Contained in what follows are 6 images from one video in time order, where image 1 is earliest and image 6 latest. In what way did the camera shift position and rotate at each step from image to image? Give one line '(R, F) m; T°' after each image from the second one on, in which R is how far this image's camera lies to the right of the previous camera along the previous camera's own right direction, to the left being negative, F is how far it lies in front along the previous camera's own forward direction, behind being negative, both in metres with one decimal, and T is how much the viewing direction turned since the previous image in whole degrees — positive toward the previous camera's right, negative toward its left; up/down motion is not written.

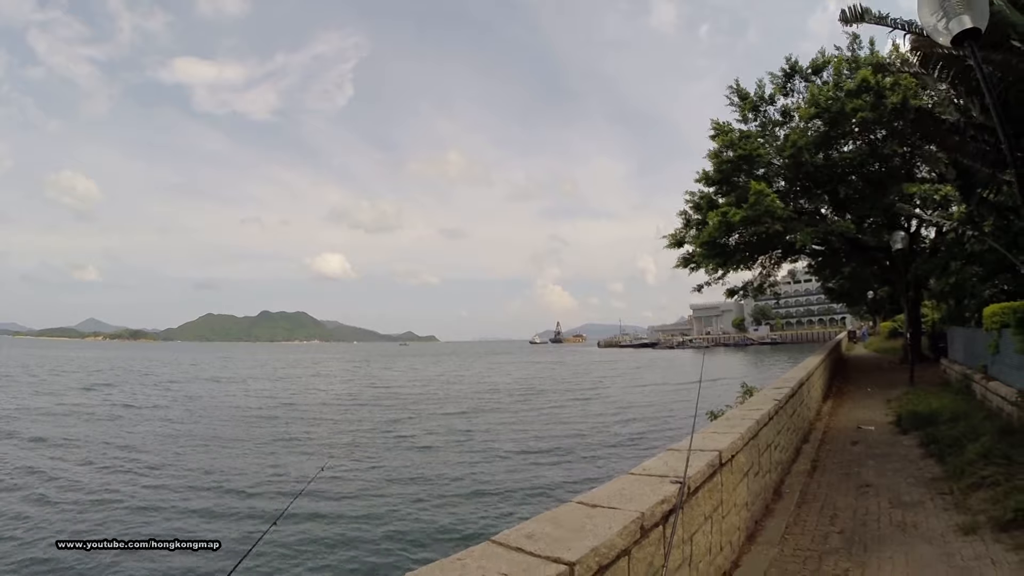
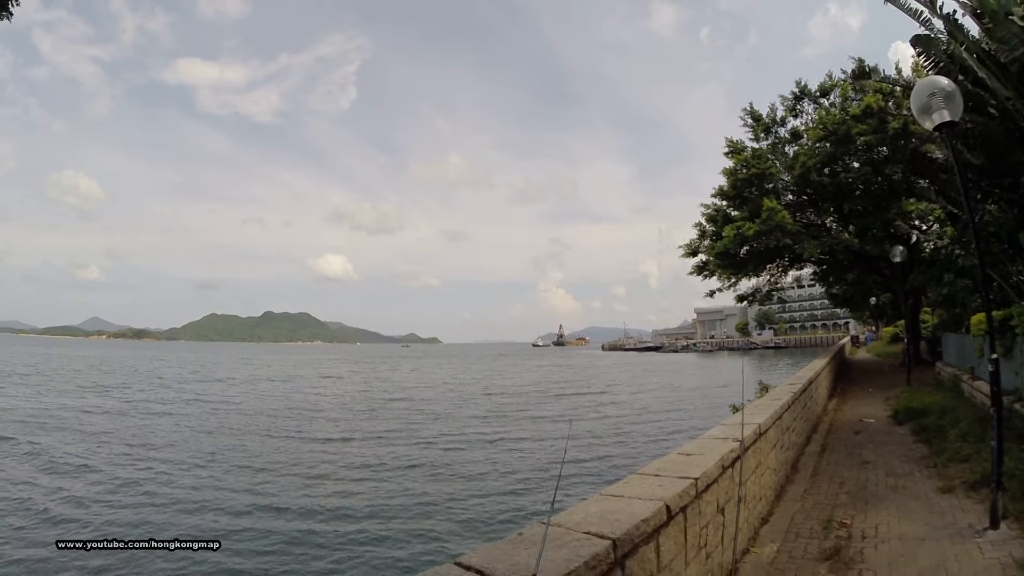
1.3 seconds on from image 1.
(-0.6, -1.1) m; 0°
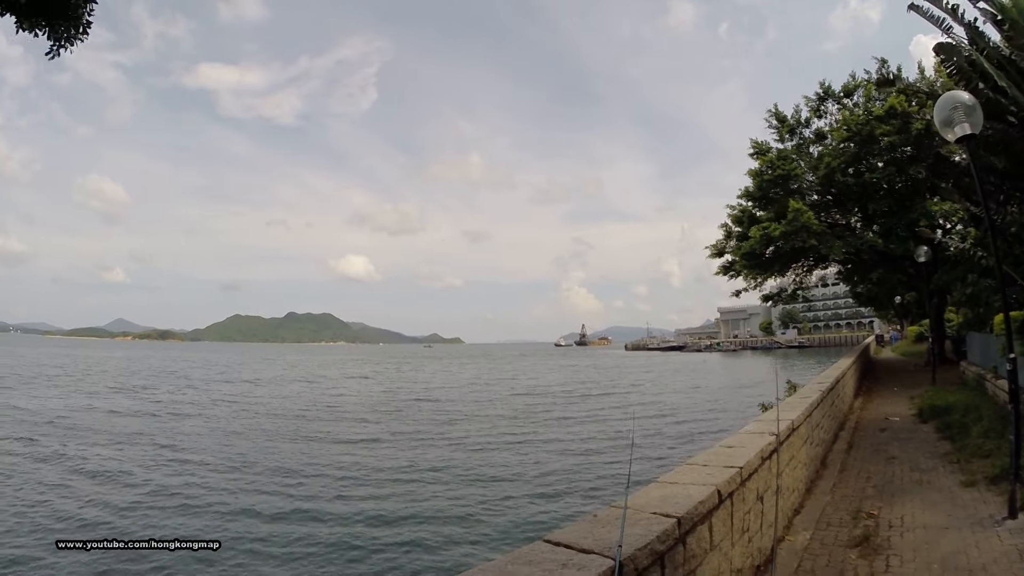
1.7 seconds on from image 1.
(-0.2, -0.3) m; -2°
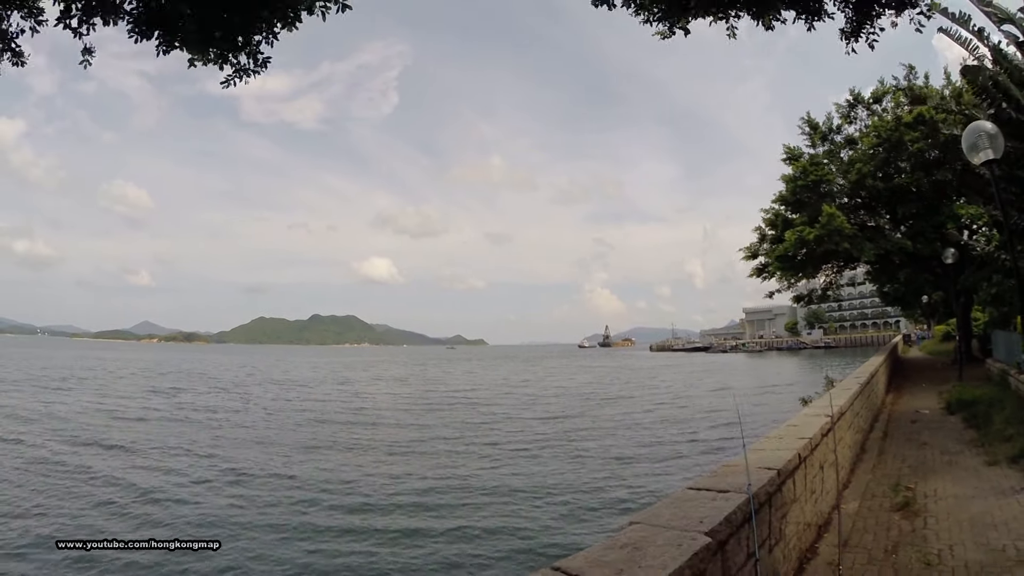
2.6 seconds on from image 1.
(-0.5, -0.8) m; -2°
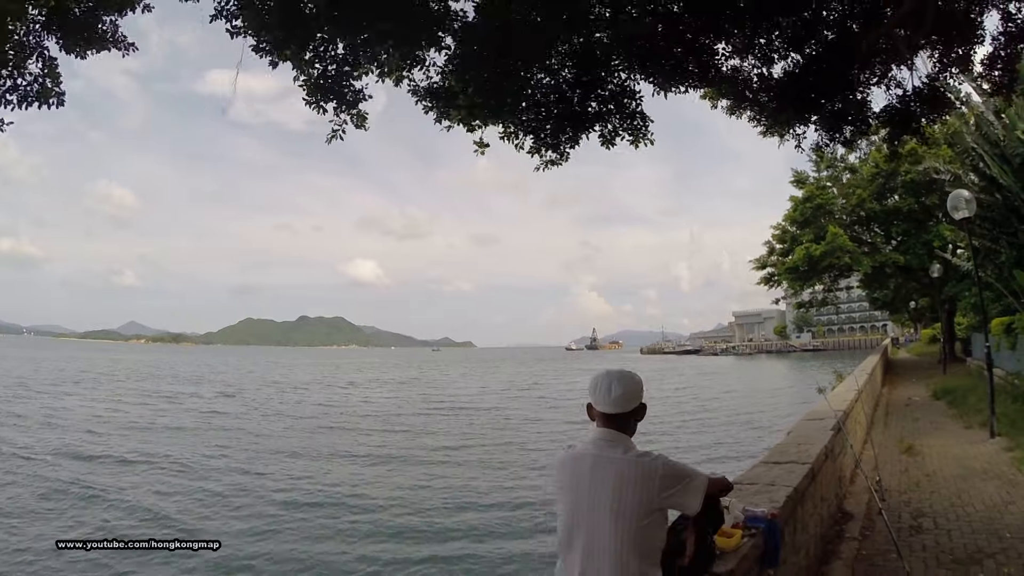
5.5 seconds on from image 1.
(-1.5, -2.1) m; +1°
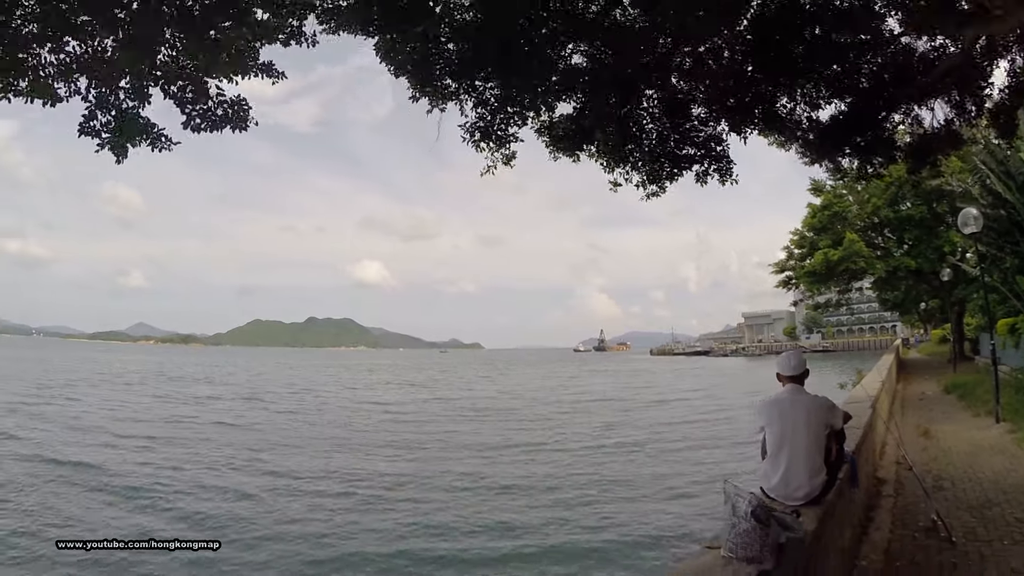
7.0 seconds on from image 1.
(-0.8, -1.1) m; 0°
